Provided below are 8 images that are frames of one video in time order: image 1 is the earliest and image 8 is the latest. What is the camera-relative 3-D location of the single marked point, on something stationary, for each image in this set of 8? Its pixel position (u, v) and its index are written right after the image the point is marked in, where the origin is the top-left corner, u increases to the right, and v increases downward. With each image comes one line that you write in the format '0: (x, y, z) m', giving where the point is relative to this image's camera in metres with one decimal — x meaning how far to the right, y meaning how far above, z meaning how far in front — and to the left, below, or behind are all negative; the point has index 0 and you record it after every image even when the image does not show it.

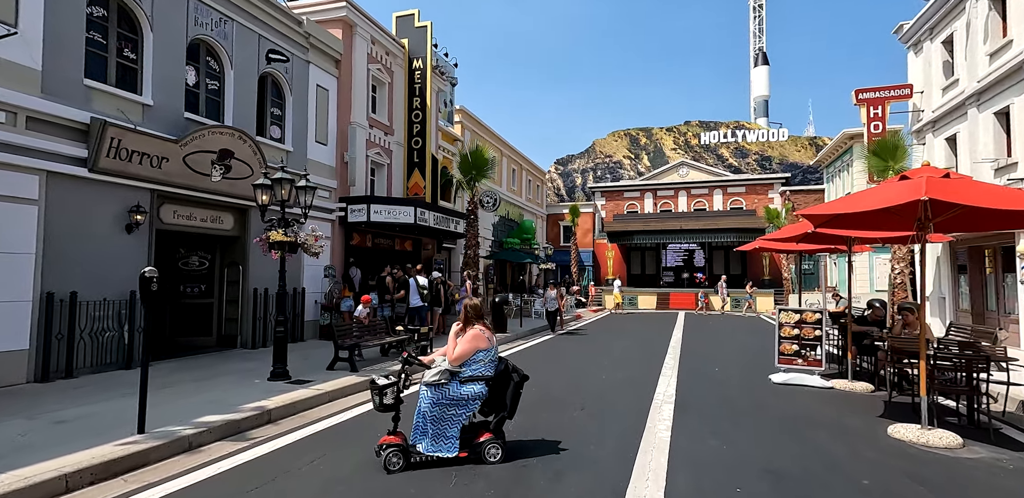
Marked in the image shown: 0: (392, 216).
0: (-3.3, +0.9, +14.6) m
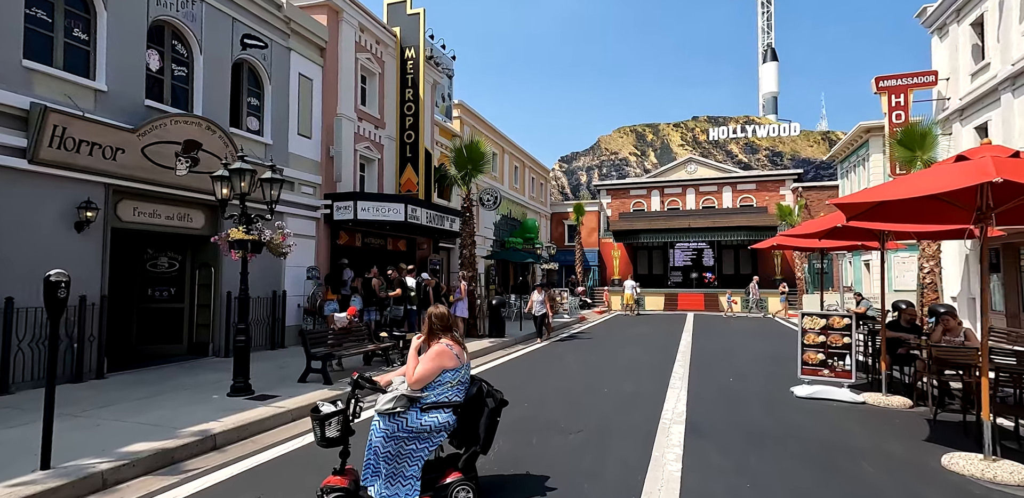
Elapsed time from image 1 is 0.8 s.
0: (-3.4, +0.9, +13.7) m
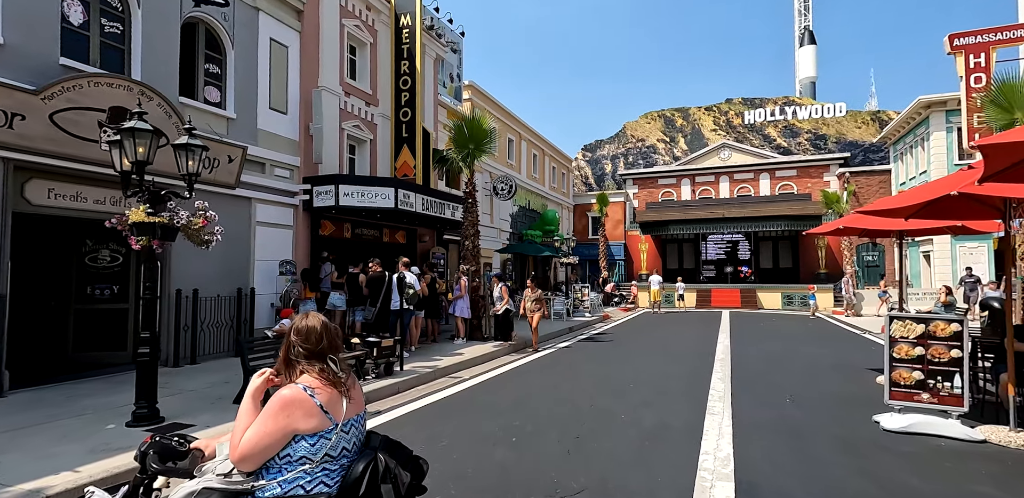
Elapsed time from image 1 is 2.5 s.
0: (-3.3, +1.1, +12.0) m
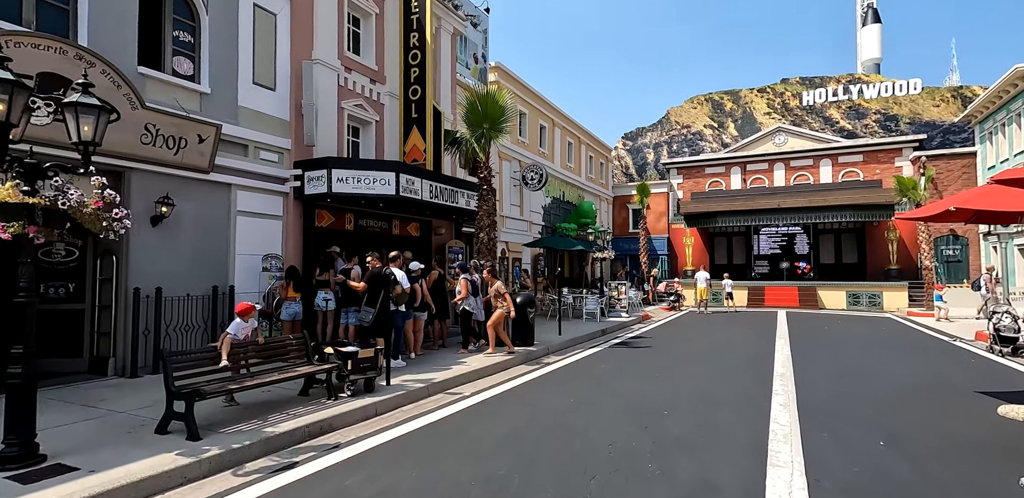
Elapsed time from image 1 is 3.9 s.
0: (-2.9, +1.3, +10.5) m
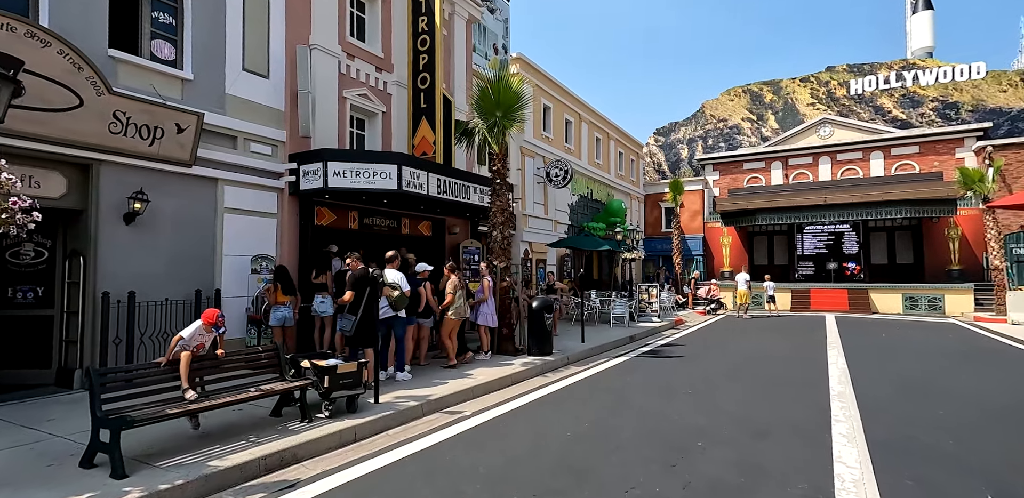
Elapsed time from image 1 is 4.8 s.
0: (-2.7, +1.3, +9.7) m
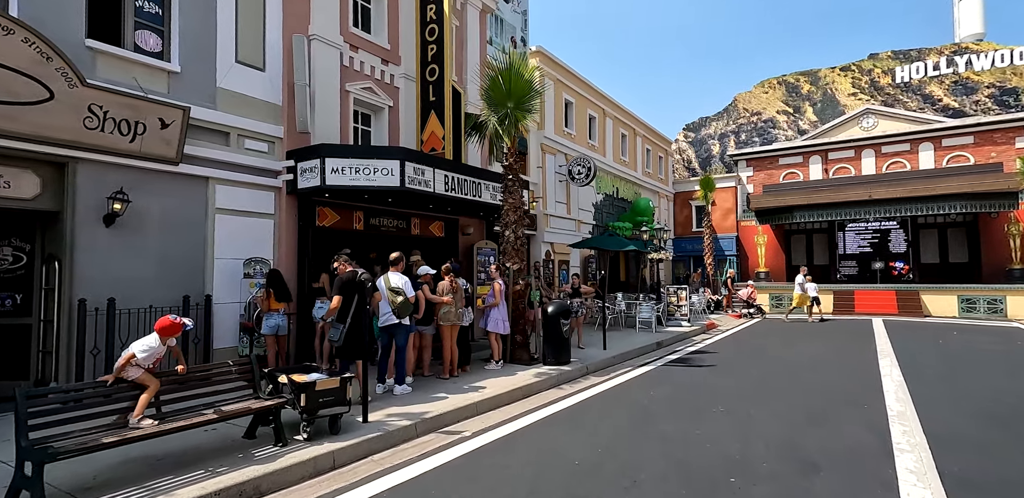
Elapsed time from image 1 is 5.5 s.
0: (-2.5, +1.2, +9.0) m
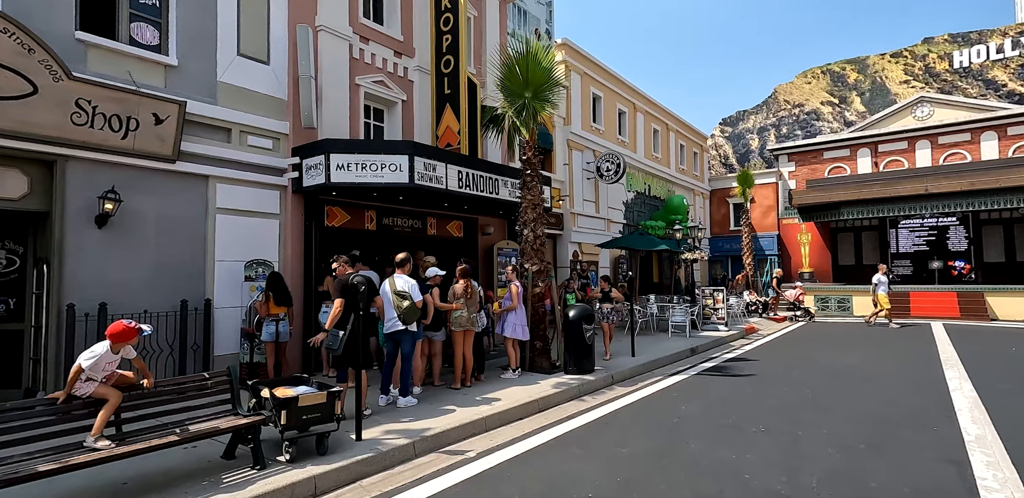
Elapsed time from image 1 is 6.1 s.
0: (-2.3, +1.2, +8.5) m
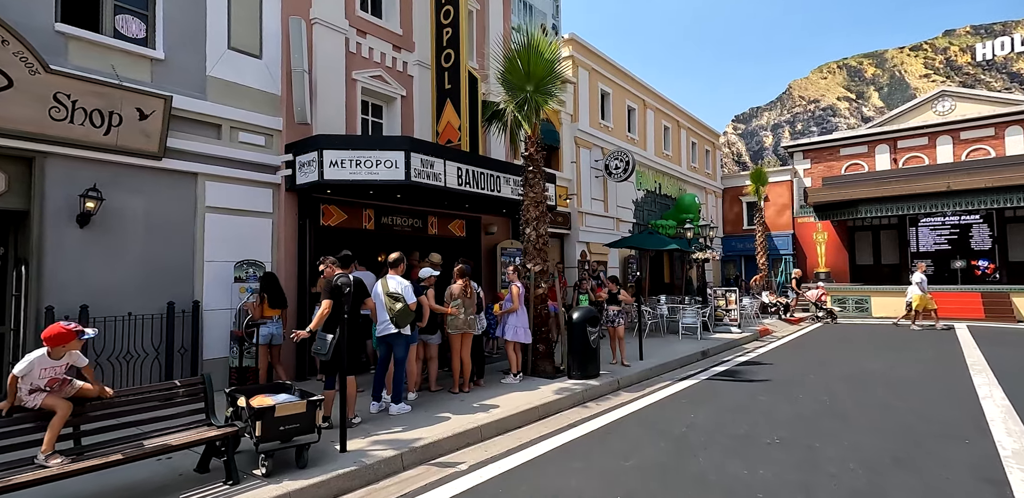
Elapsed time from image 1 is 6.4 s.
0: (-2.3, +1.2, +8.2) m
